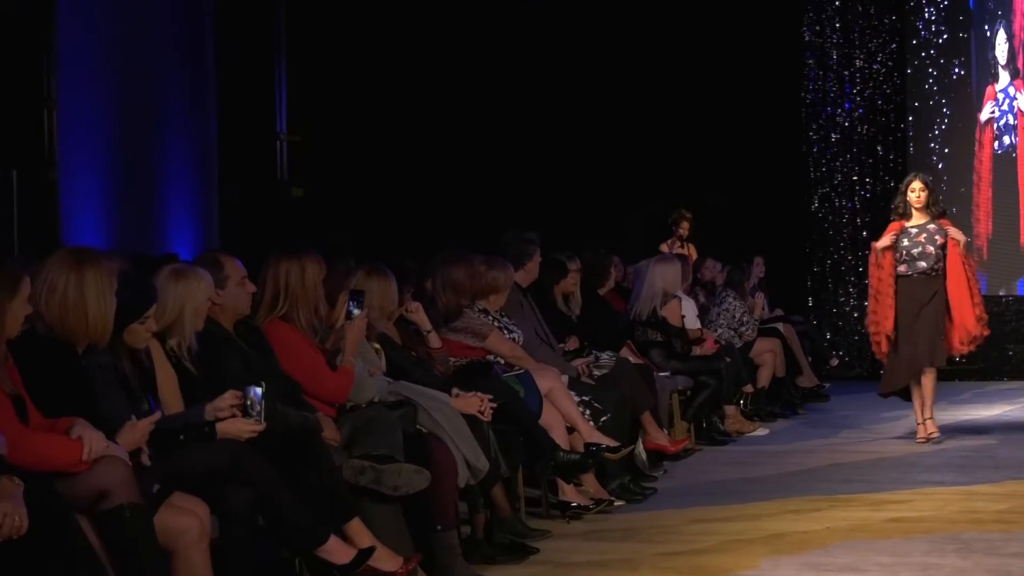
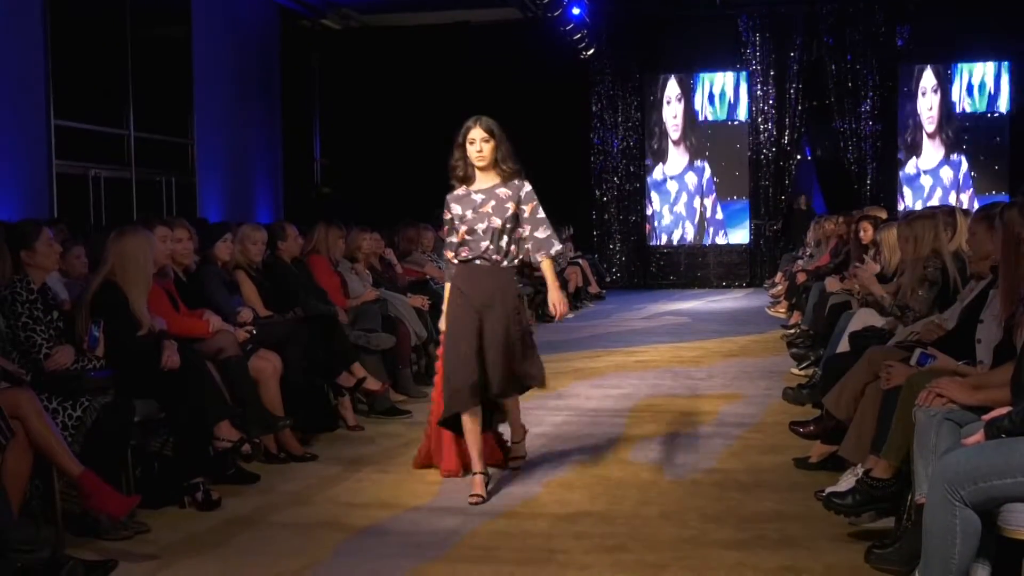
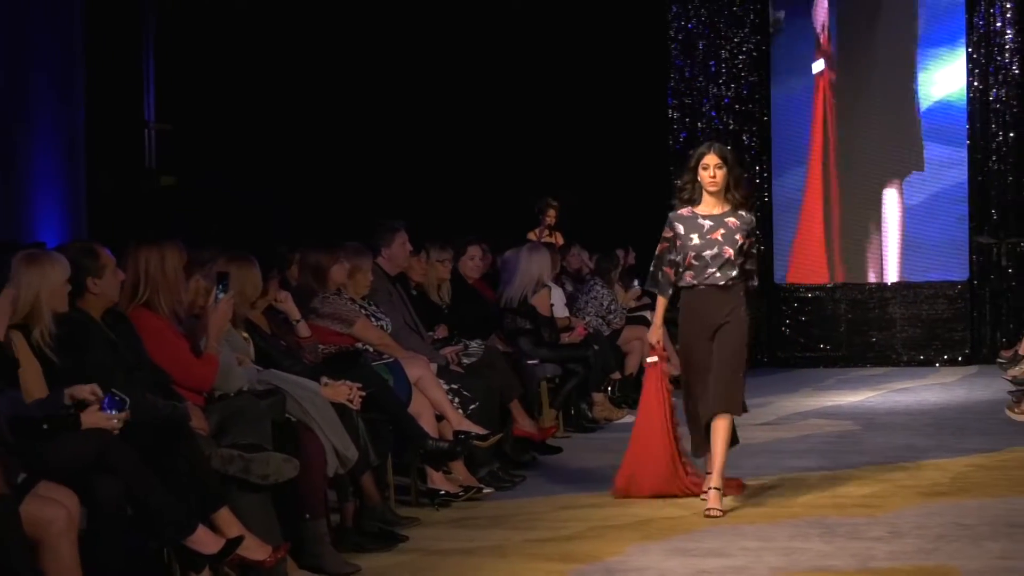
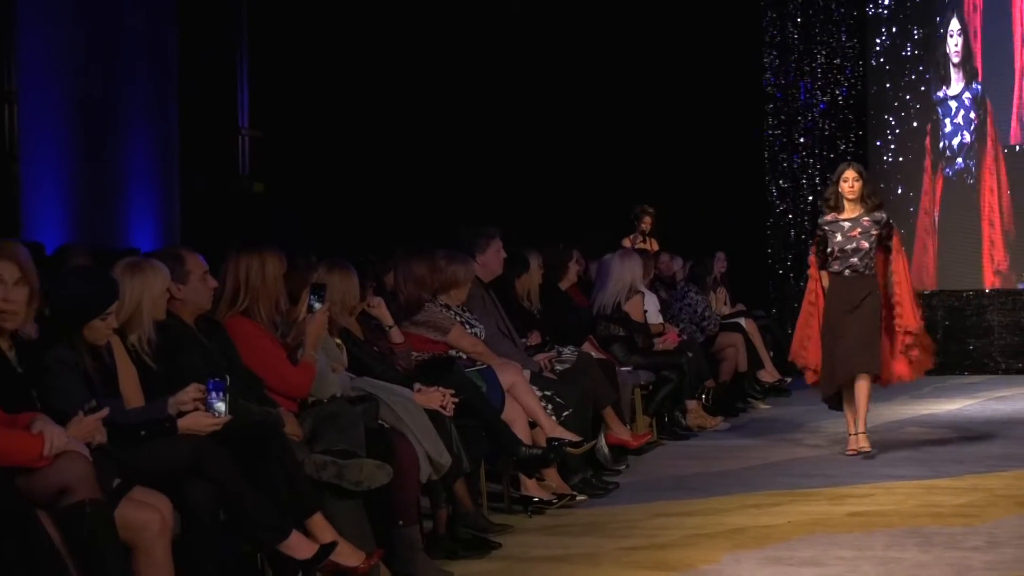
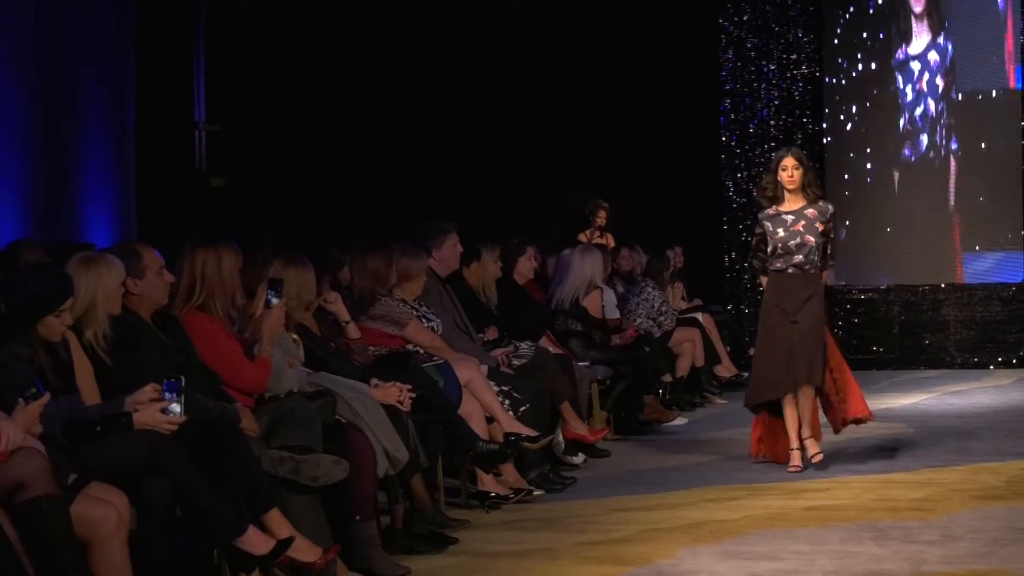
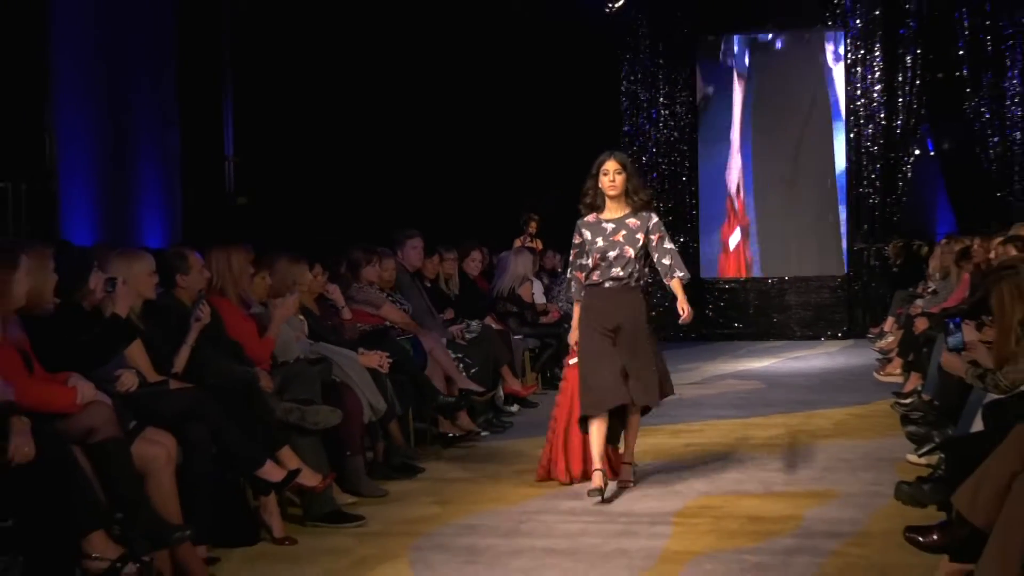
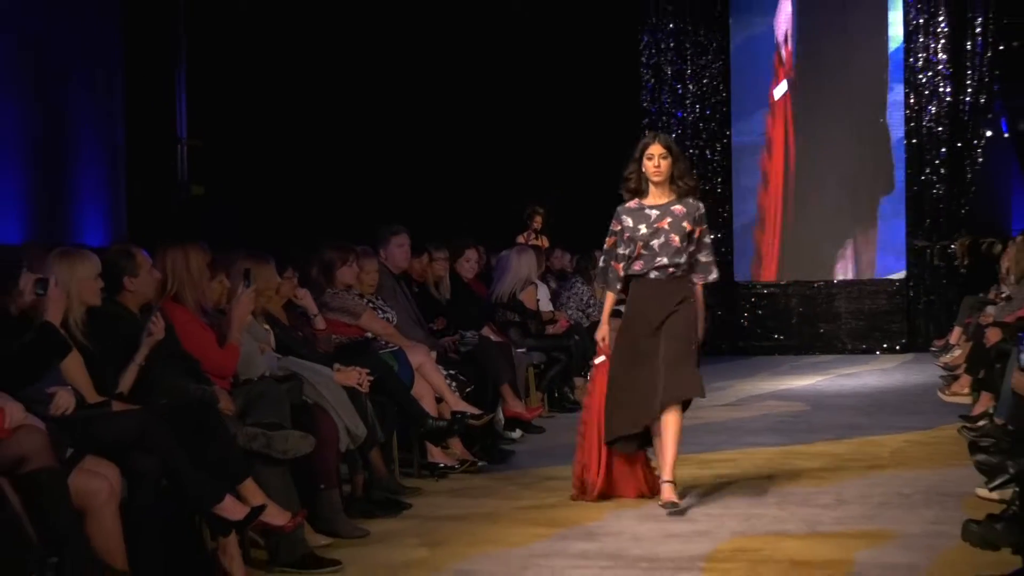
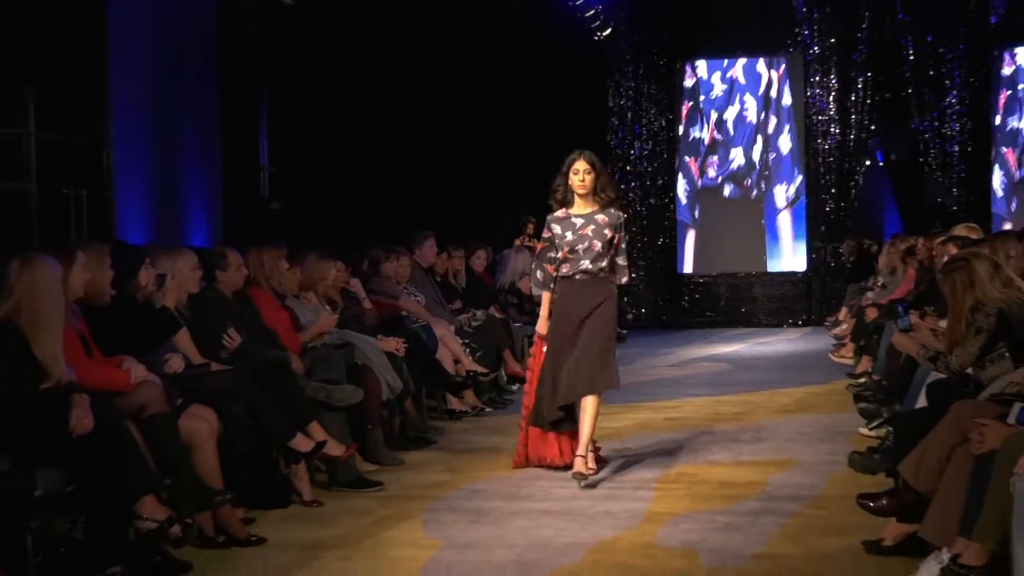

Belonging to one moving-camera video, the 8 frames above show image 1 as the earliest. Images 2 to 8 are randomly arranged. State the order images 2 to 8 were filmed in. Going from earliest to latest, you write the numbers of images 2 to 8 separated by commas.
4, 5, 3, 7, 6, 8, 2
